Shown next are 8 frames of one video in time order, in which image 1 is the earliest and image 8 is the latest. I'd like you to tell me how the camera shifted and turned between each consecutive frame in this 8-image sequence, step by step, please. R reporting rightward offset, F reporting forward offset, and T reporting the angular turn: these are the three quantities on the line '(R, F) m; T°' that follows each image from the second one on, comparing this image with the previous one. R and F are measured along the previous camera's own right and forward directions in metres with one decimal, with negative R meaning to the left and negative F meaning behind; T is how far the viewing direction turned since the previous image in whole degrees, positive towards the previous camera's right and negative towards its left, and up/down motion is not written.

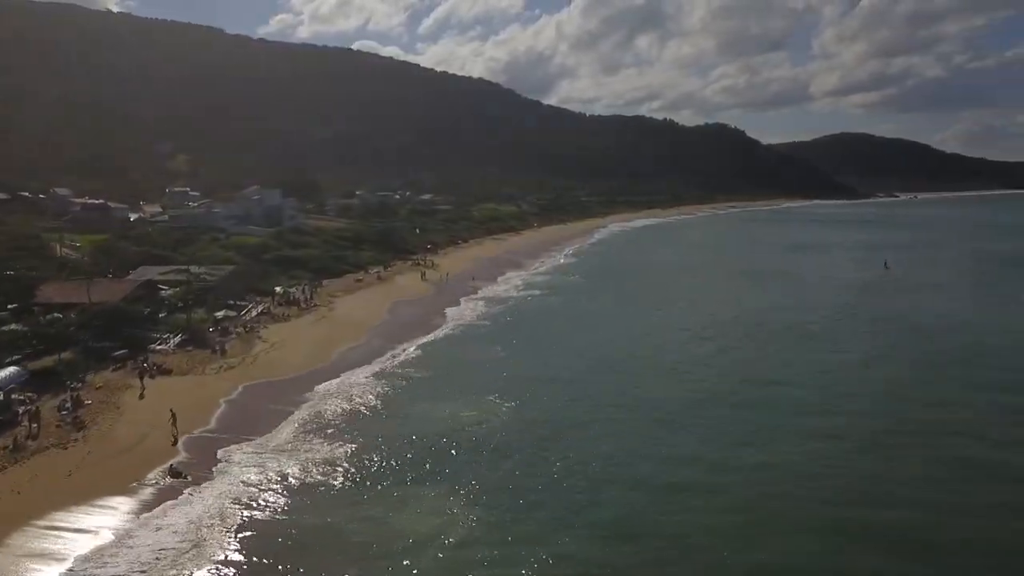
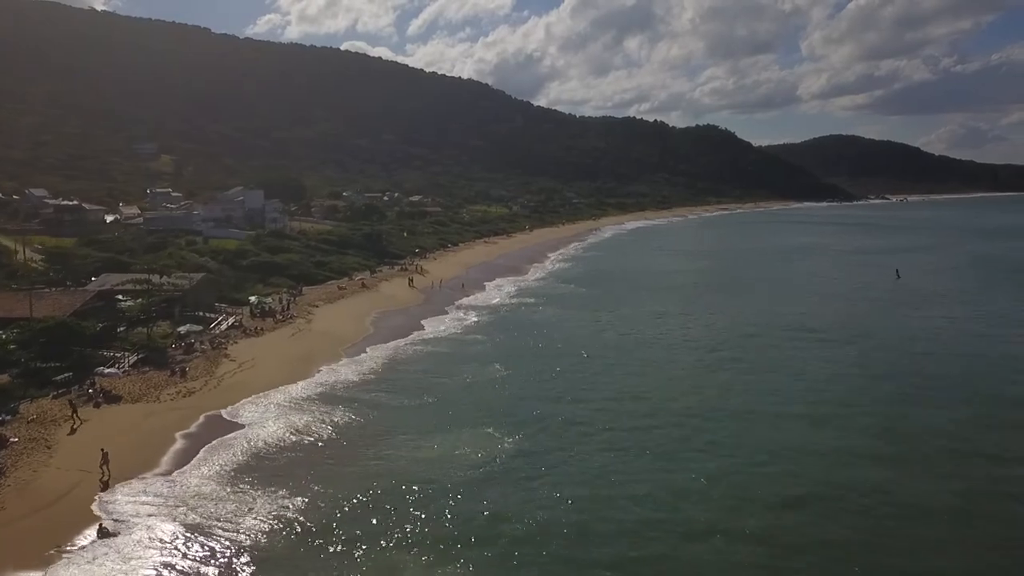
(-0.2, +2.7) m; +1°
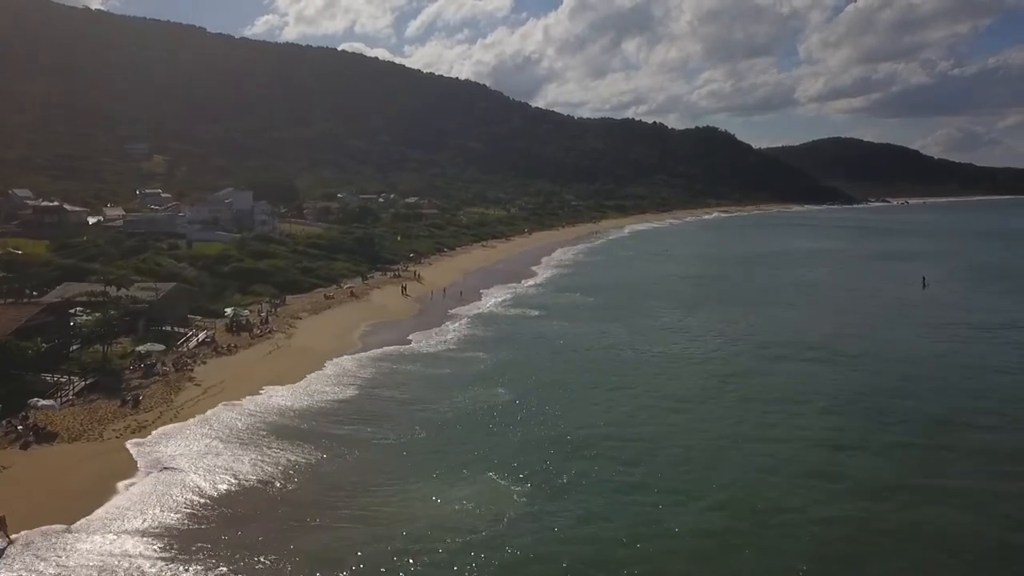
(-0.2, +3.2) m; 0°
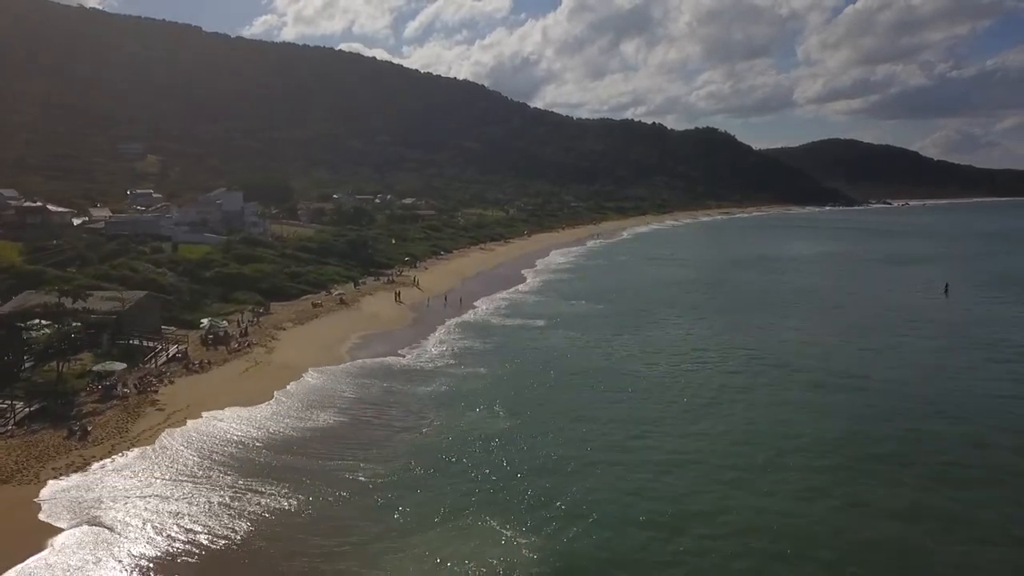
(-0.1, +2.6) m; 0°
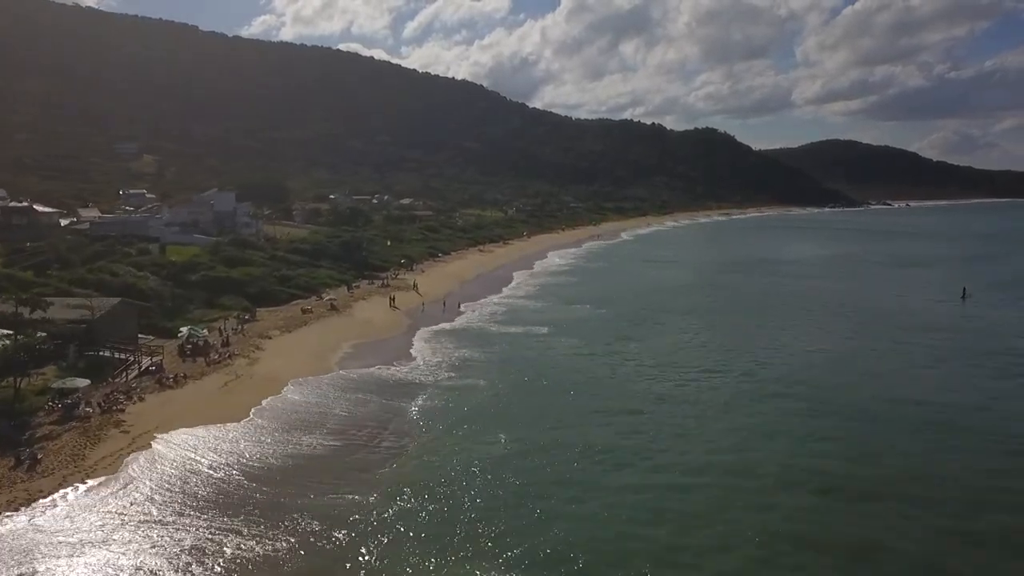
(-0.1, +2.0) m; 0°
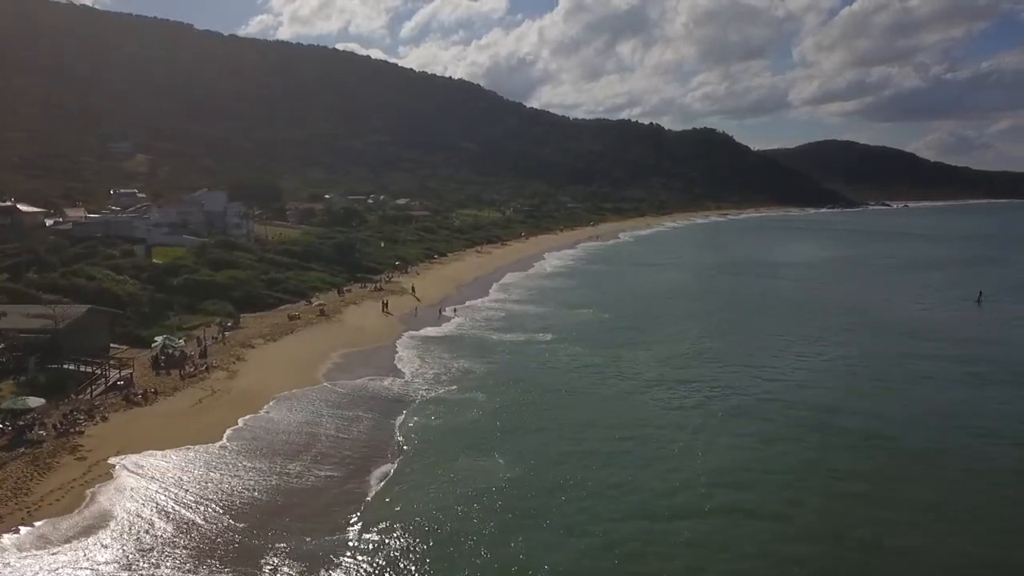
(-0.1, +1.9) m; 0°
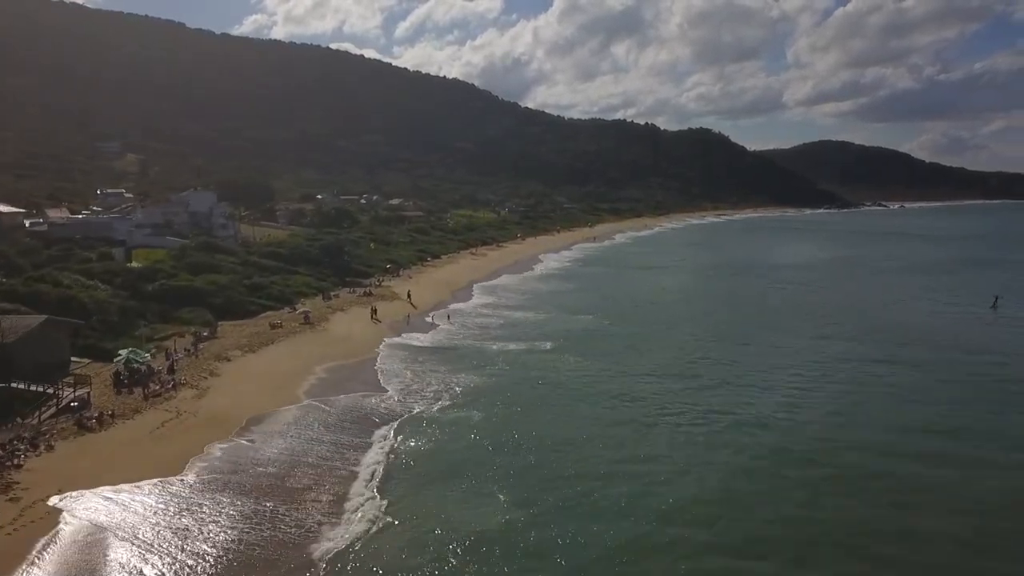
(-0.1, +2.2) m; 0°
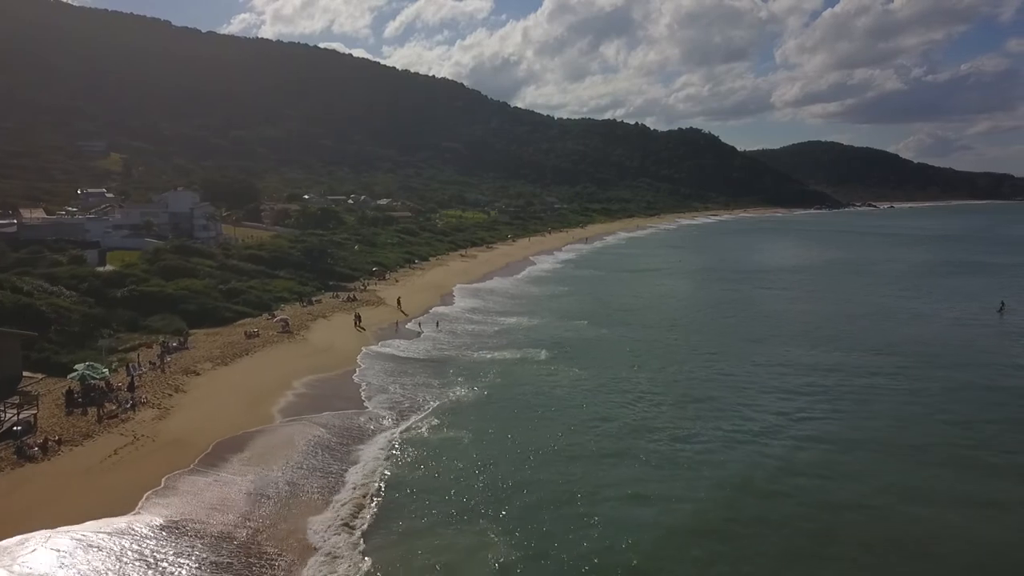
(-0.1, +1.9) m; +1°
